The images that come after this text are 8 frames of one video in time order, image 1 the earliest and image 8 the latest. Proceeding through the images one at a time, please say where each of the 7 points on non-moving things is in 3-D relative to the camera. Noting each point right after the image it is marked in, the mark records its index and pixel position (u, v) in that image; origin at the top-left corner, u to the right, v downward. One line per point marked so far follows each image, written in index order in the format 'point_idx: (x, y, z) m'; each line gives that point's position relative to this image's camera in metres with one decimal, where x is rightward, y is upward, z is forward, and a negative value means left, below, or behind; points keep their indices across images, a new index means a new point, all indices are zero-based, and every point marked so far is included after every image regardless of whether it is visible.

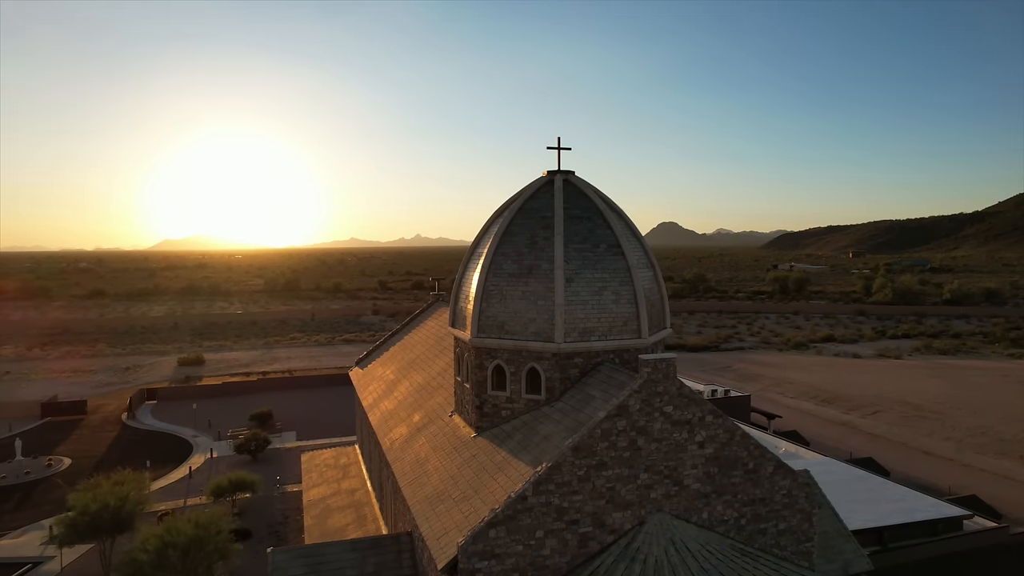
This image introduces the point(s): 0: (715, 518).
0: (+2.7, -3.0, +7.5) m
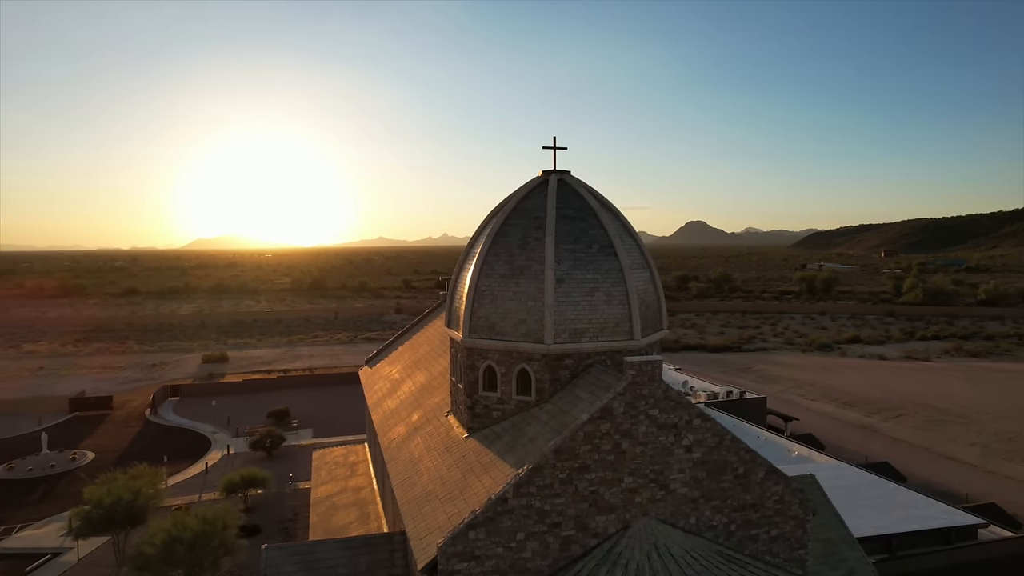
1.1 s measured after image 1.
0: (+2.5, -3.0, +7.4) m
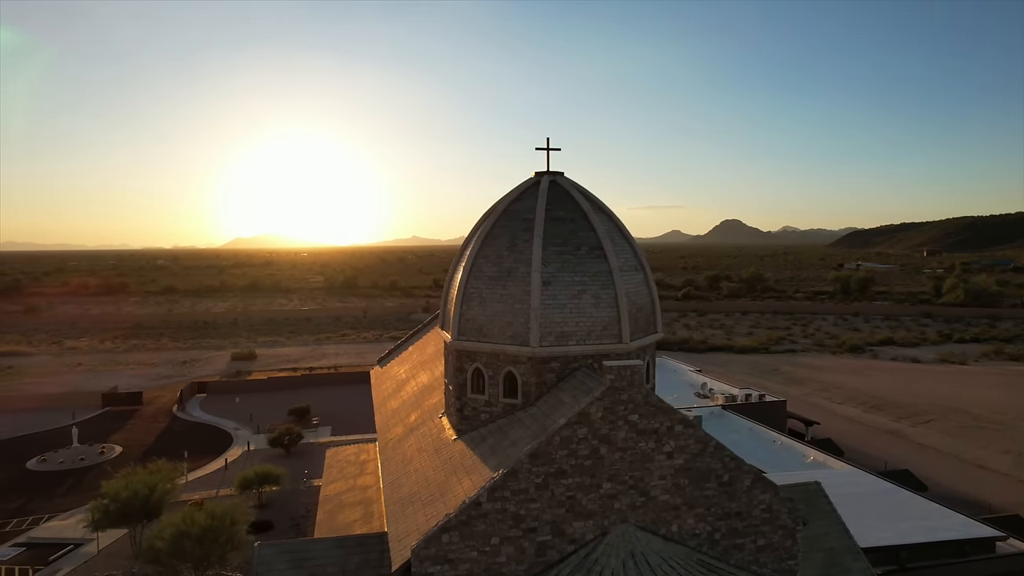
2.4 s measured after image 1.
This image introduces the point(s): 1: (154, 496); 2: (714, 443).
0: (+2.2, -3.1, +7.2) m
1: (-10.7, -6.3, +17.1) m
2: (+2.5, -2.0, +7.2) m
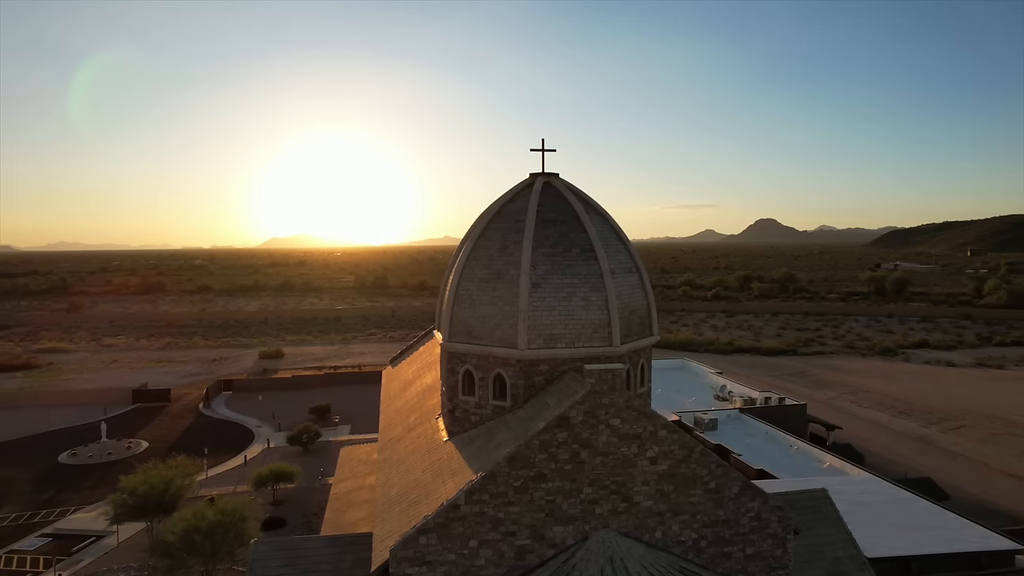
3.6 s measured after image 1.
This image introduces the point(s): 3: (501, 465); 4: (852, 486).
0: (+2.0, -3.1, +7.1) m
1: (-10.5, -6.3, +17.6) m
2: (+2.3, -2.0, +7.1) m
3: (-0.1, -2.0, +6.6) m
4: (+8.9, -5.2, +15.0) m
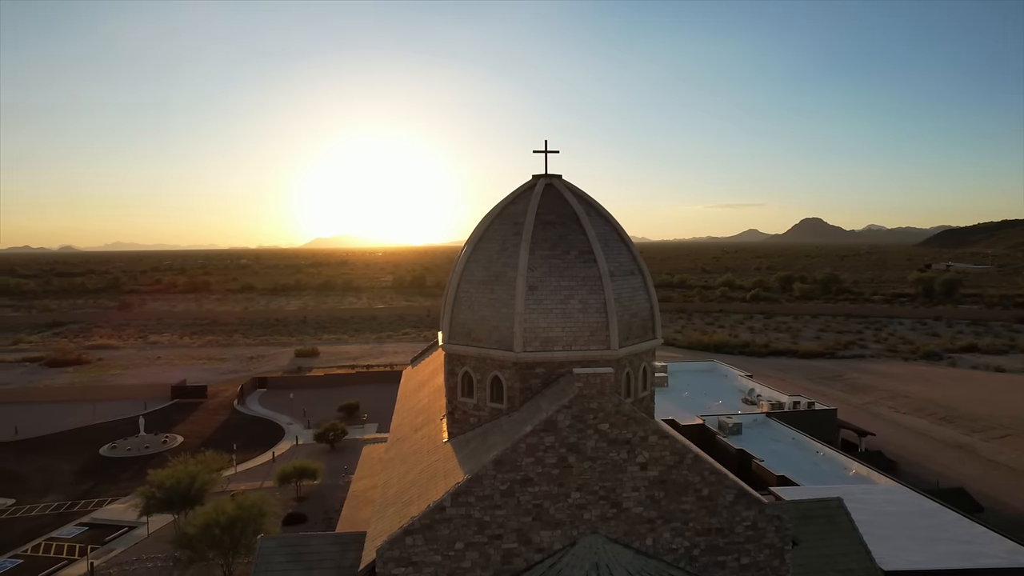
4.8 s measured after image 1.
0: (+1.8, -3.1, +7.0) m
1: (-10.1, -6.3, +18.2) m
2: (+2.2, -2.0, +6.9) m
3: (-0.3, -2.1, +6.6) m
4: (+9.2, -5.3, +14.4) m
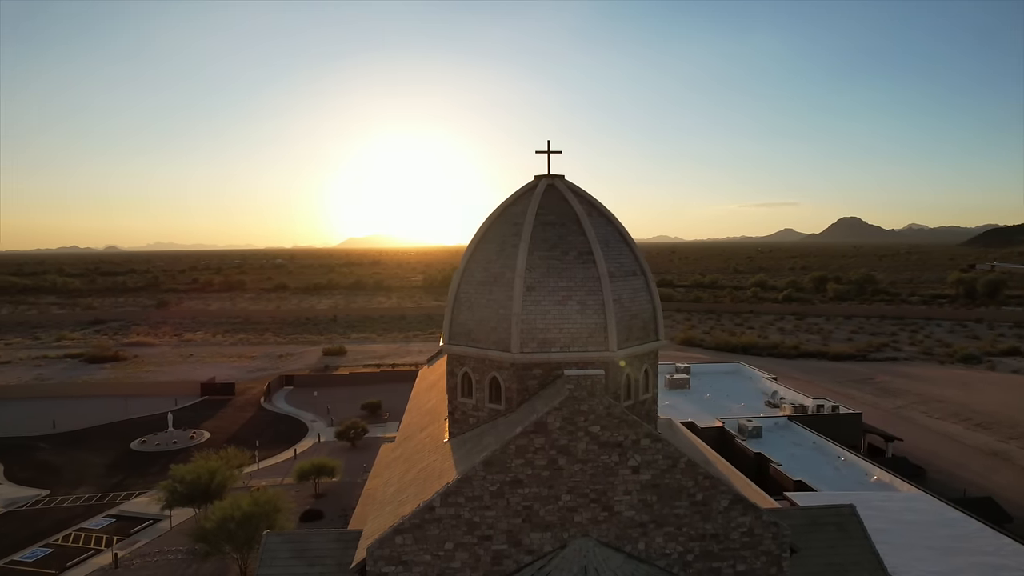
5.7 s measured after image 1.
0: (+1.7, -3.2, +6.9) m
1: (-9.7, -6.3, +18.6) m
2: (+2.1, -2.1, +6.8) m
3: (-0.4, -2.1, +6.6) m
4: (+9.4, -5.3, +14.0) m
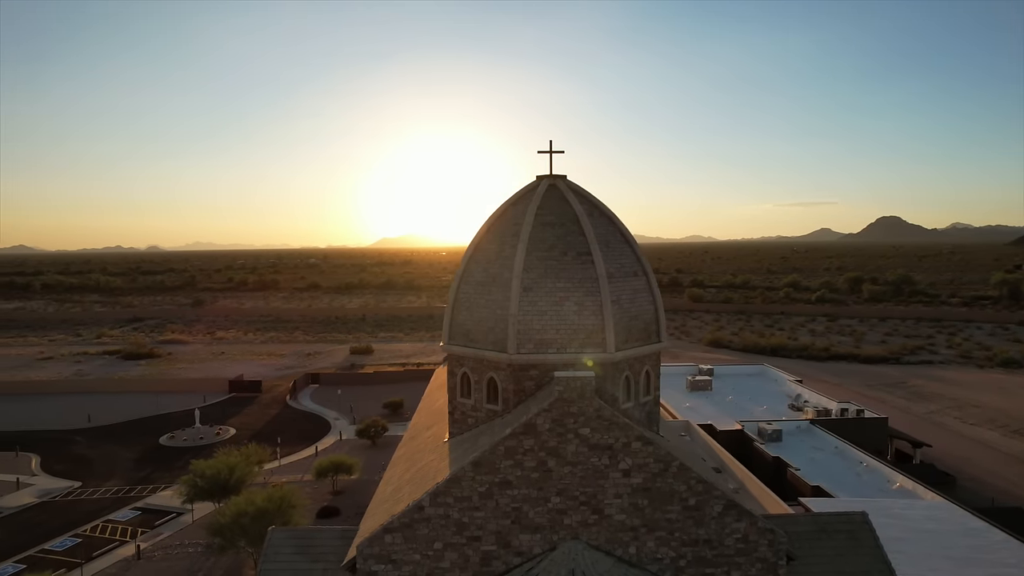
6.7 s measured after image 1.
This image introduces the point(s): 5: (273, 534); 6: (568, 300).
0: (+1.6, -3.2, +6.8) m
1: (-9.2, -6.3, +19.0) m
2: (+1.9, -2.1, +6.7) m
3: (-0.5, -2.1, +6.6) m
4: (+9.6, -5.3, +13.6) m
5: (-4.2, -4.3, +10.0) m
6: (+0.8, -0.2, +8.4) m
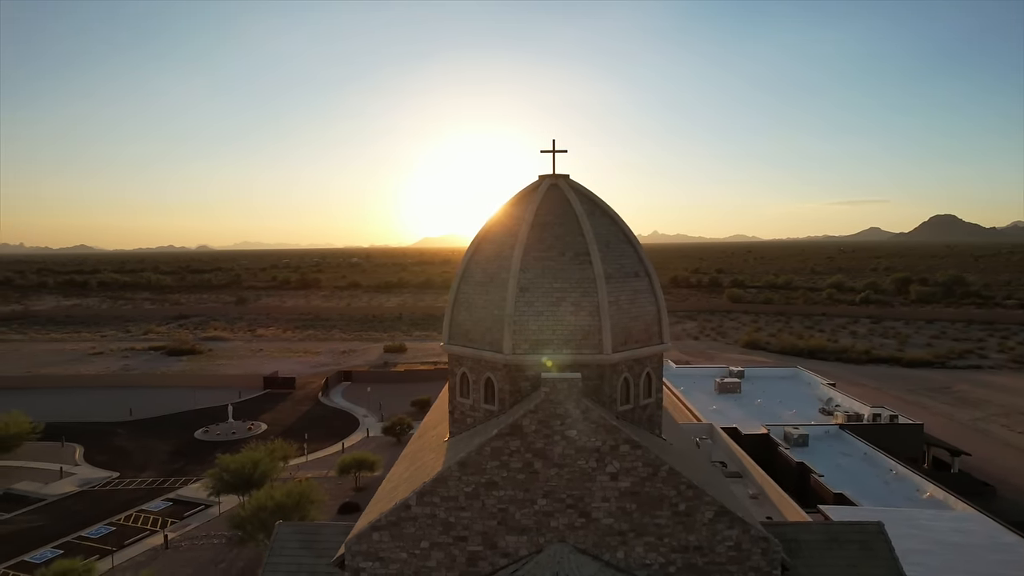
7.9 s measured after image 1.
0: (+1.5, -3.2, +6.7) m
1: (-8.7, -6.2, +19.5) m
2: (+1.8, -2.1, +6.6) m
3: (-0.7, -2.1, +6.6) m
4: (+9.8, -5.4, +13.0) m
5: (-4.1, -4.3, +10.2) m
6: (+0.8, -0.2, +8.4) m
